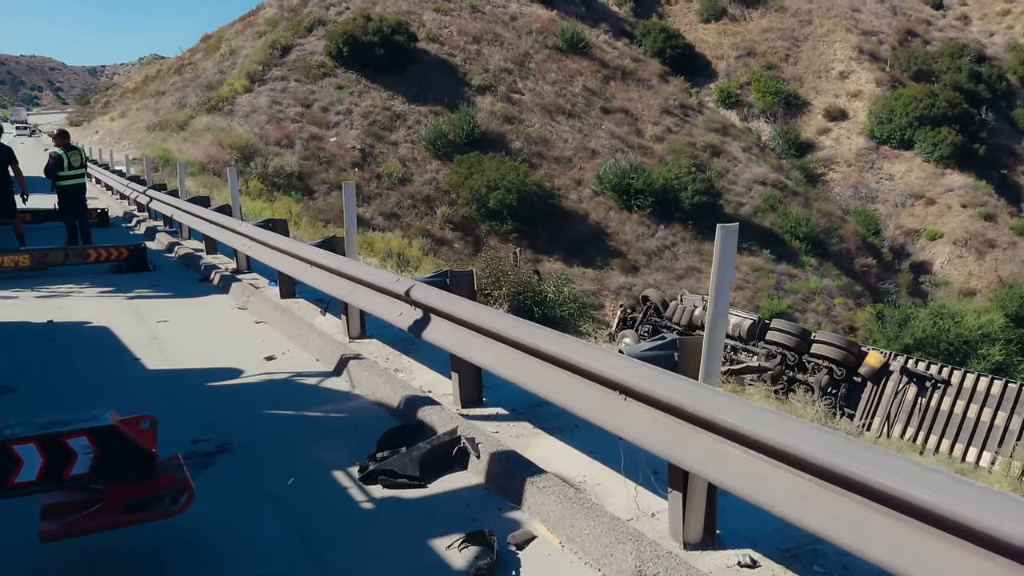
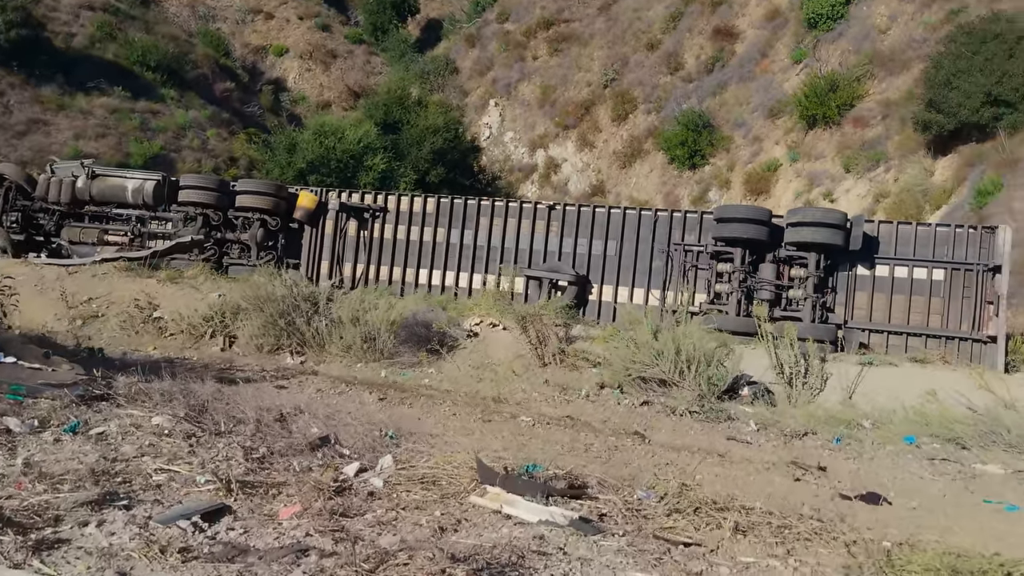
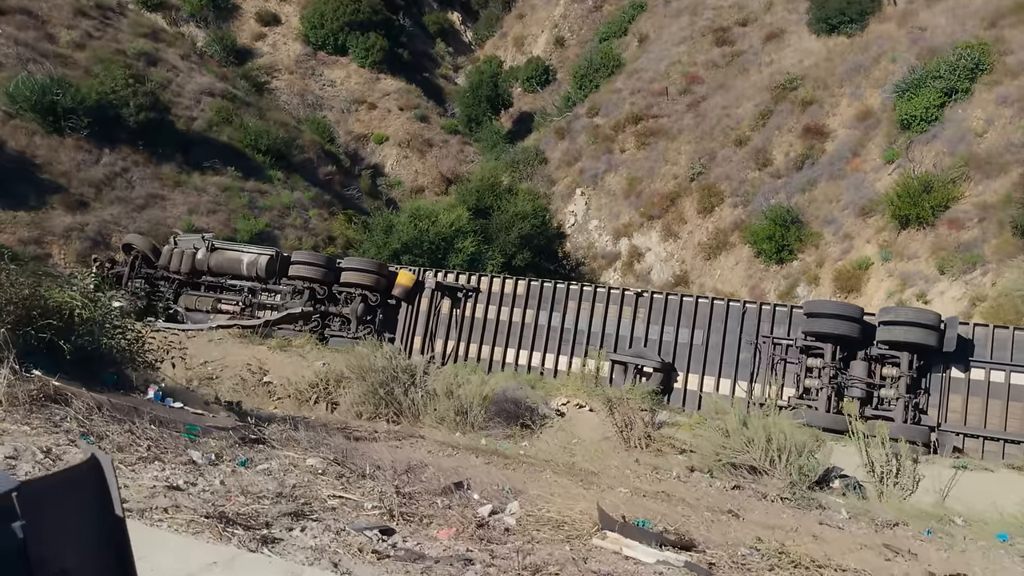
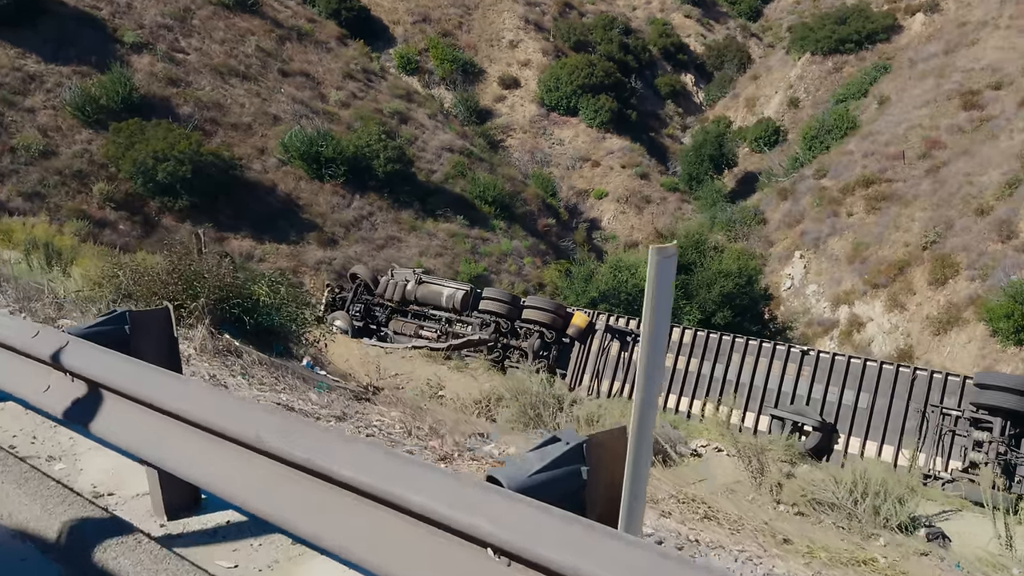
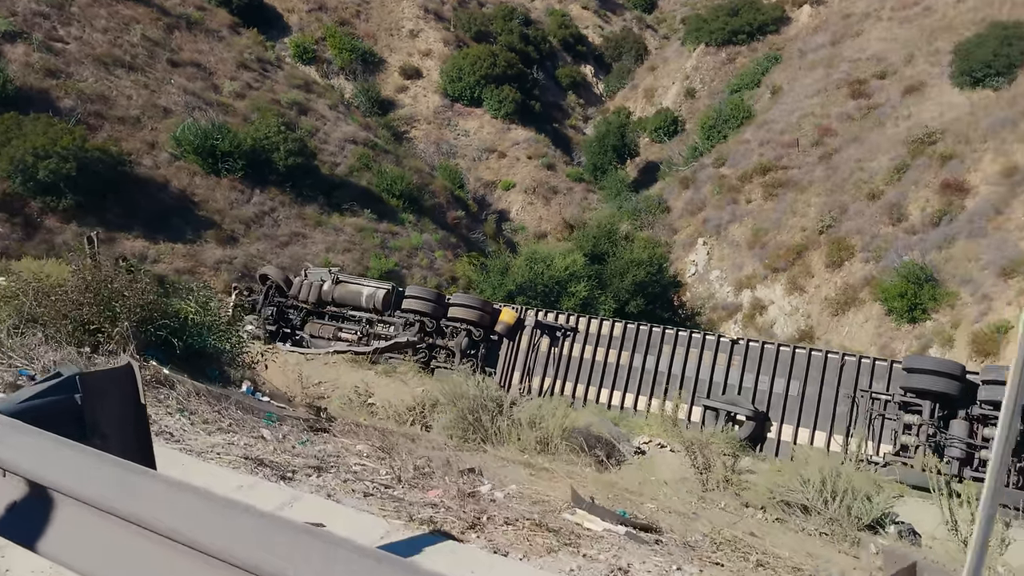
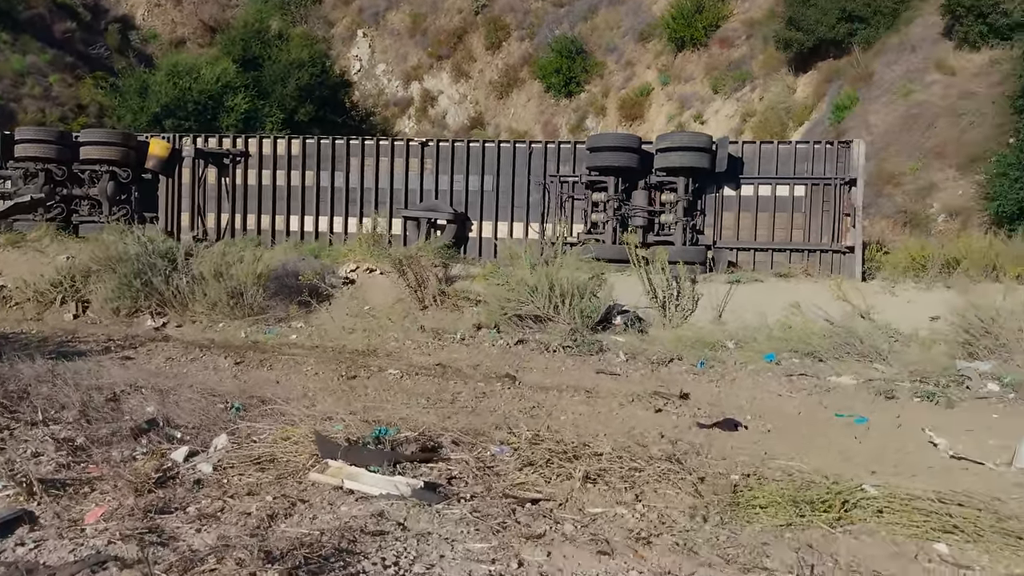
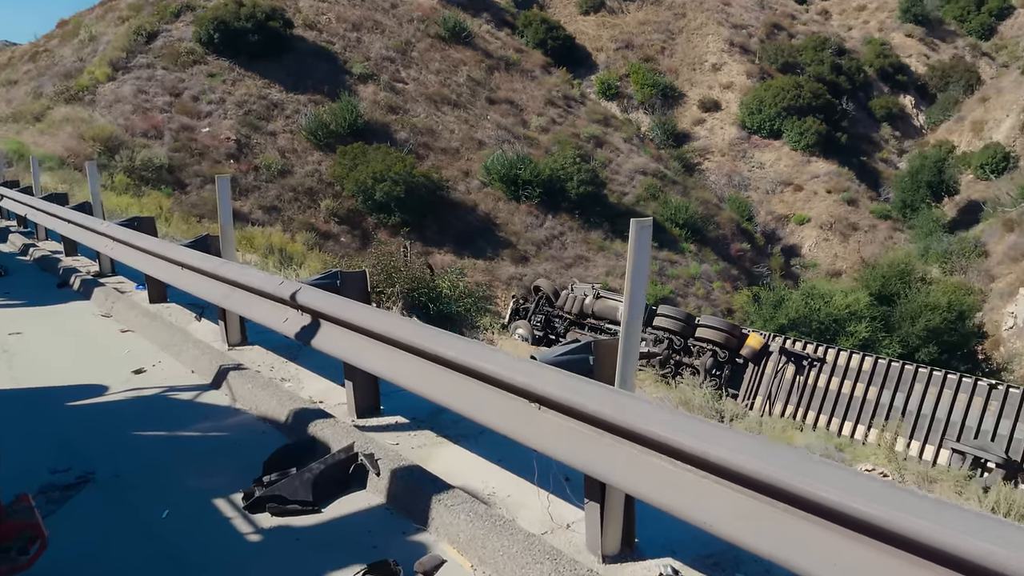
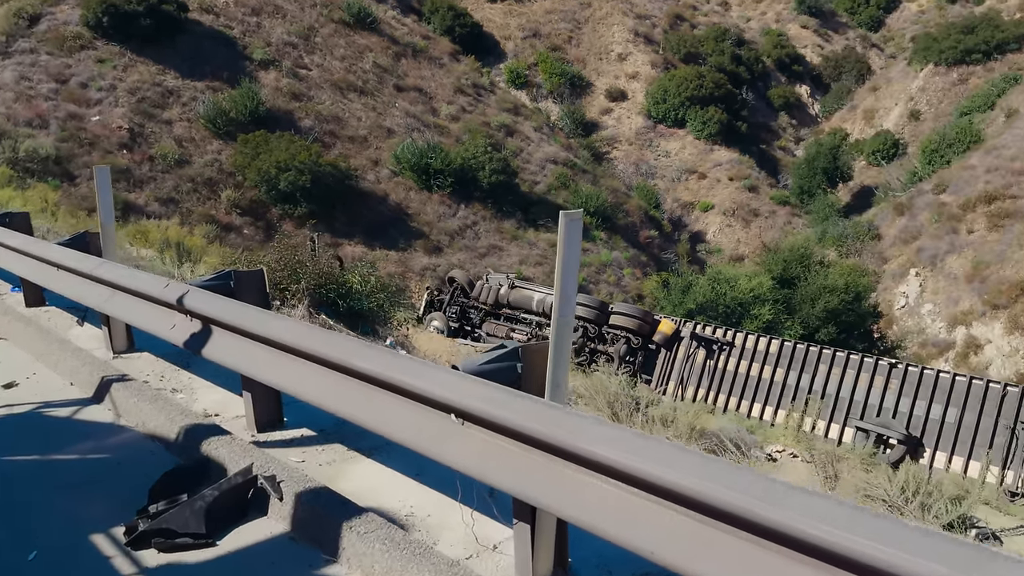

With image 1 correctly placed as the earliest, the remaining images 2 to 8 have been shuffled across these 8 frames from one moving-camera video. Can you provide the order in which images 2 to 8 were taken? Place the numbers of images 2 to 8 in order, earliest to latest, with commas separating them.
7, 8, 4, 5, 3, 2, 6
